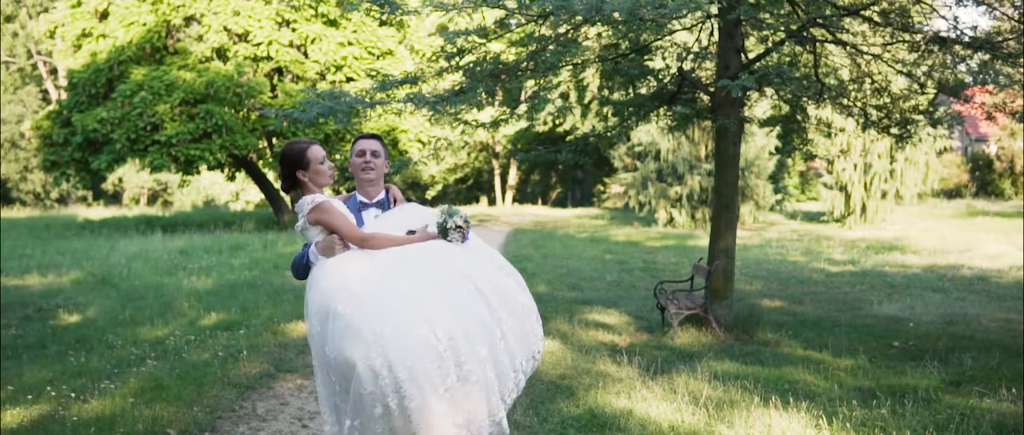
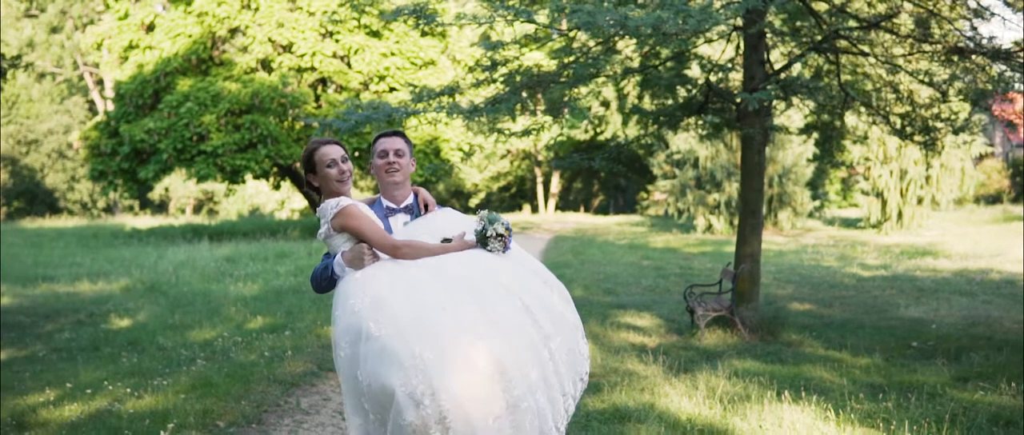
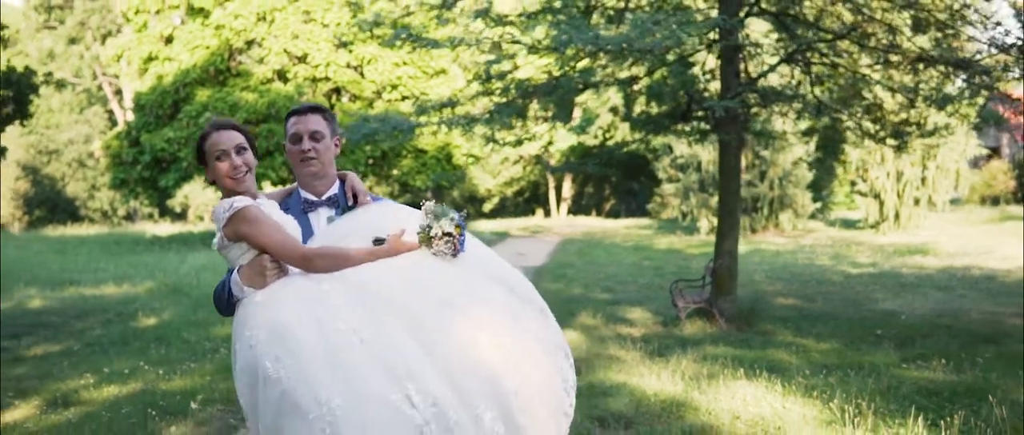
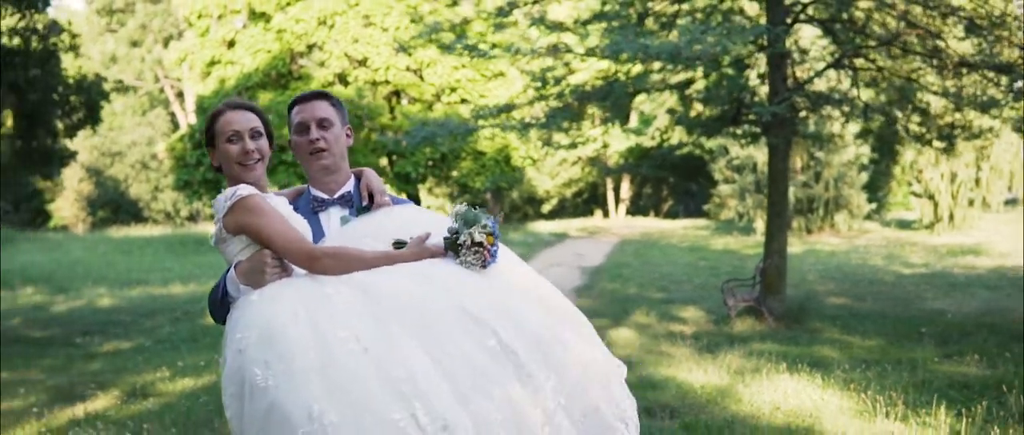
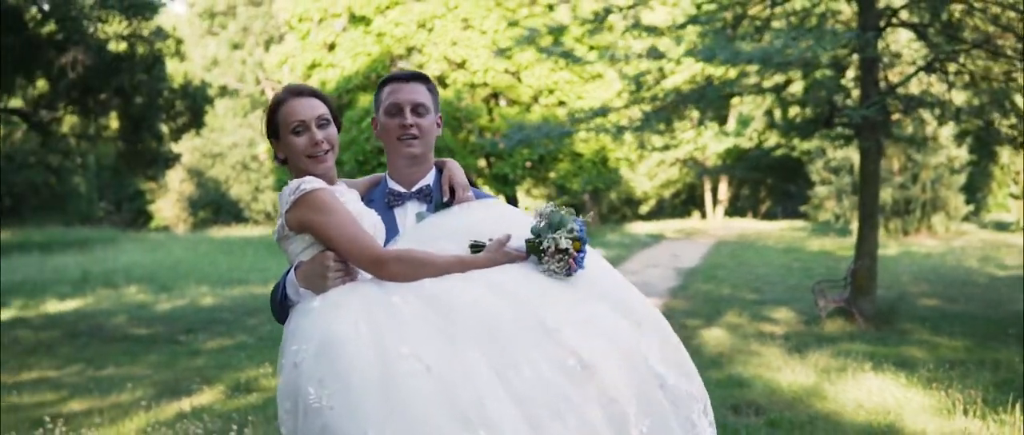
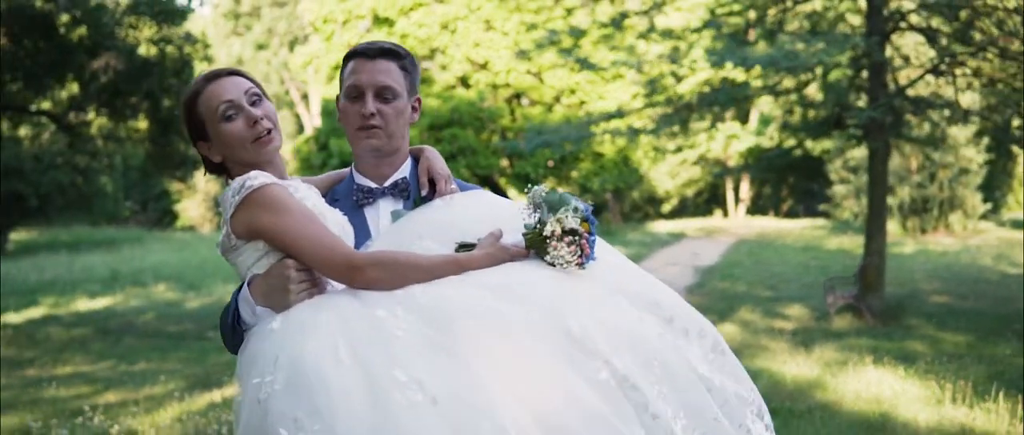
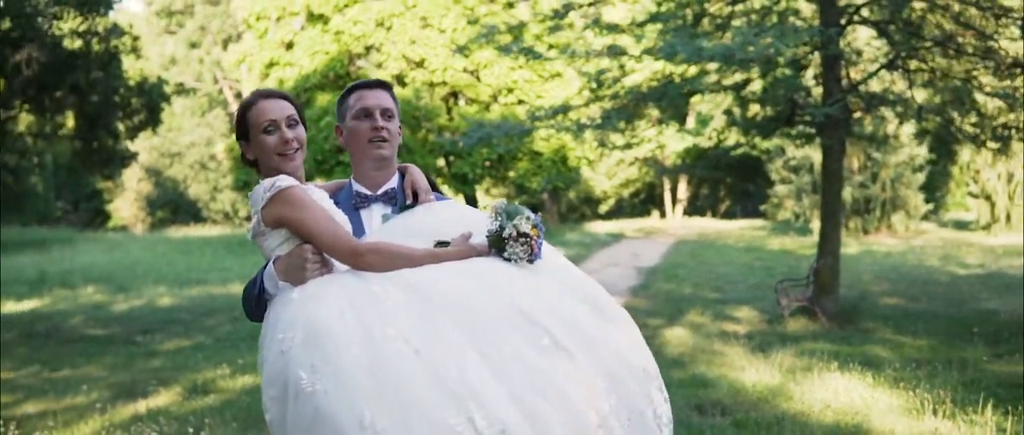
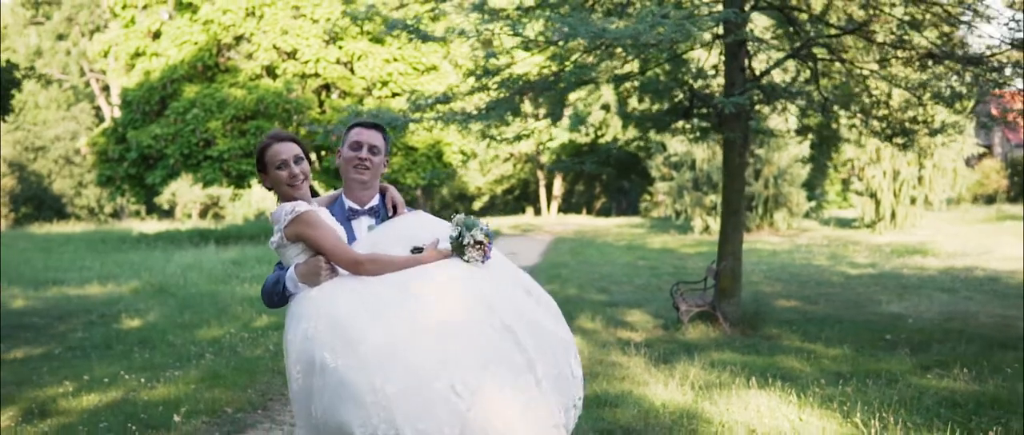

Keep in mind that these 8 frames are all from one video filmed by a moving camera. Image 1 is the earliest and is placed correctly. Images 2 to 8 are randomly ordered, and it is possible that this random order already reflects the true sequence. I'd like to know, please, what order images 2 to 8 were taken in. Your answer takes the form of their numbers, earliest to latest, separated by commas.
2, 8, 3, 4, 7, 5, 6
